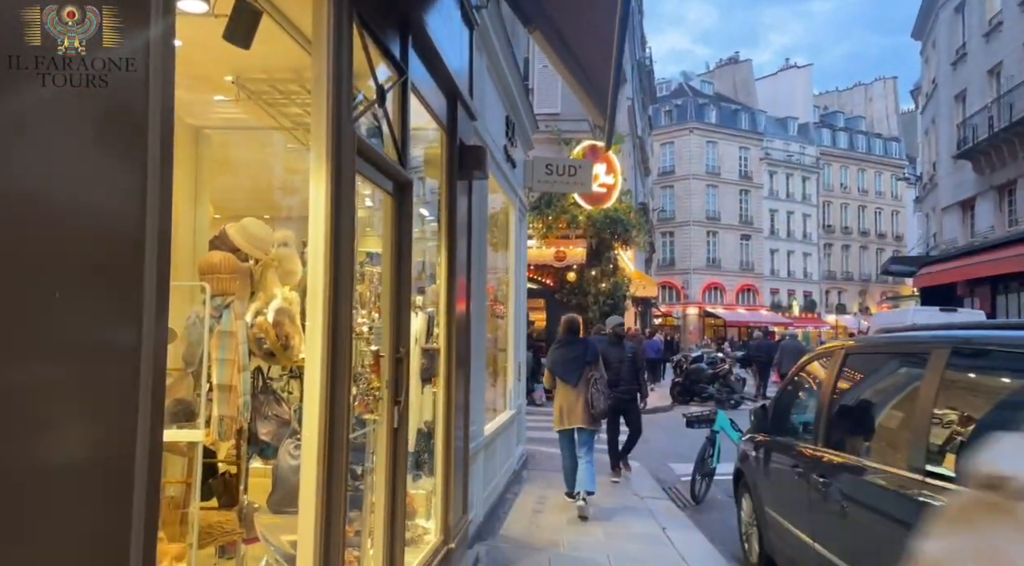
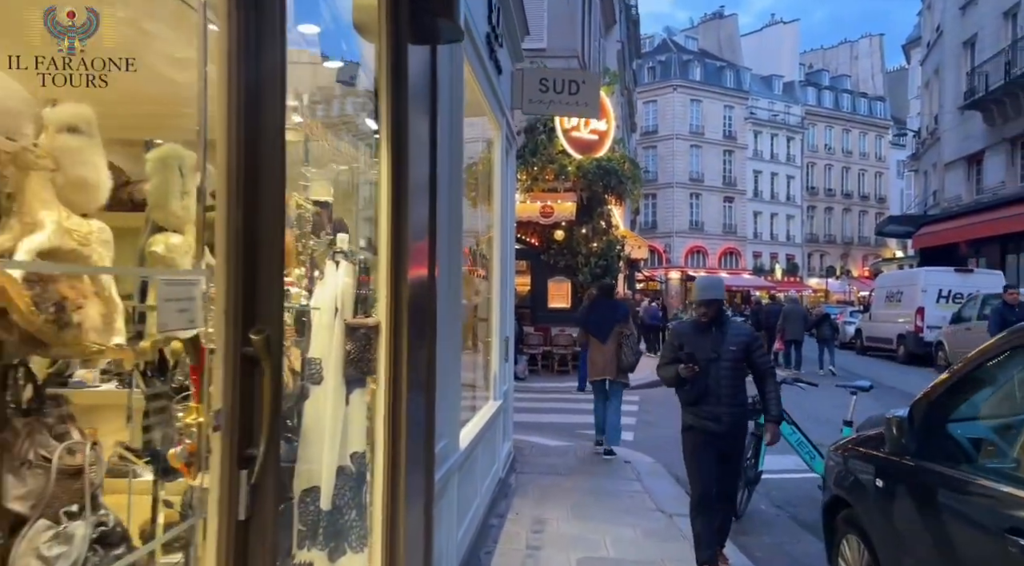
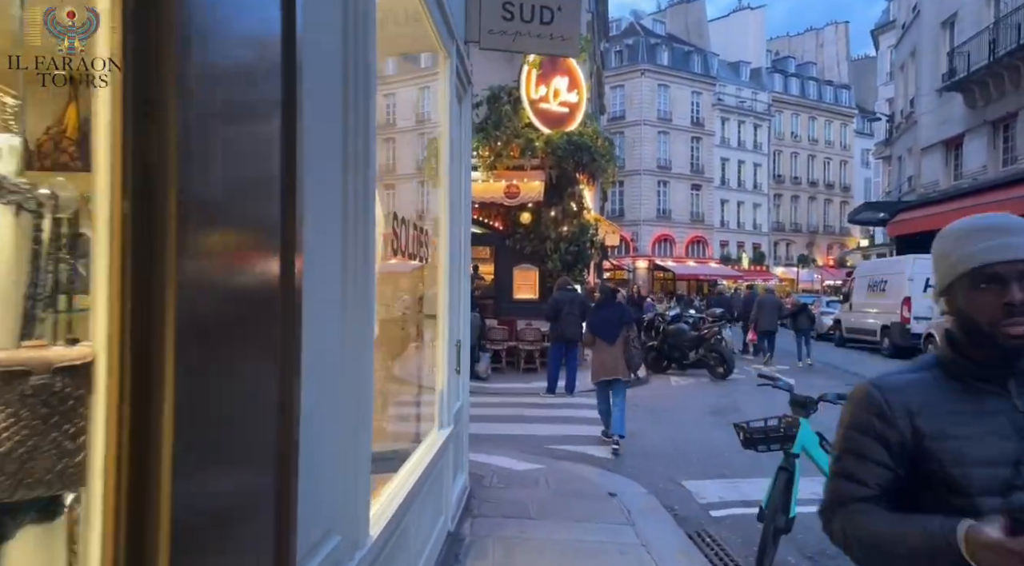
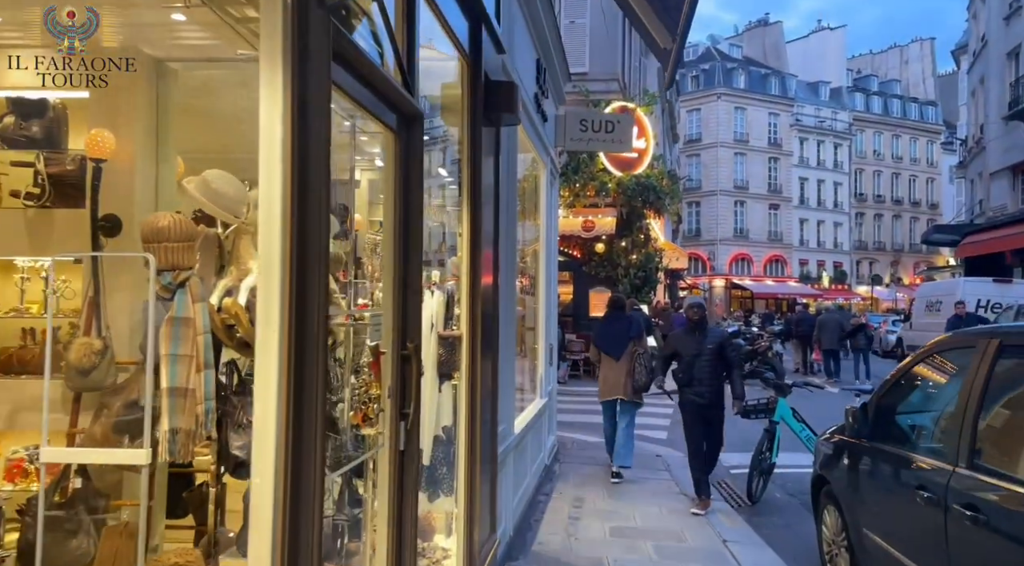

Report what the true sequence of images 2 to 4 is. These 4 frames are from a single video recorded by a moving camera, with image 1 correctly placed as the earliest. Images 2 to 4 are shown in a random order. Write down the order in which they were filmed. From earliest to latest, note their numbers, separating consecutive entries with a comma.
4, 2, 3
